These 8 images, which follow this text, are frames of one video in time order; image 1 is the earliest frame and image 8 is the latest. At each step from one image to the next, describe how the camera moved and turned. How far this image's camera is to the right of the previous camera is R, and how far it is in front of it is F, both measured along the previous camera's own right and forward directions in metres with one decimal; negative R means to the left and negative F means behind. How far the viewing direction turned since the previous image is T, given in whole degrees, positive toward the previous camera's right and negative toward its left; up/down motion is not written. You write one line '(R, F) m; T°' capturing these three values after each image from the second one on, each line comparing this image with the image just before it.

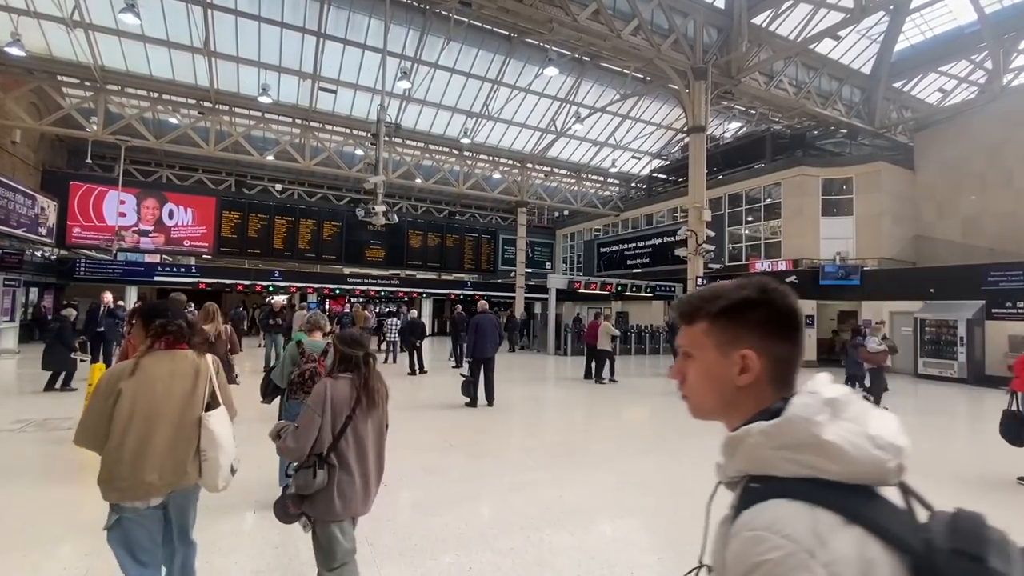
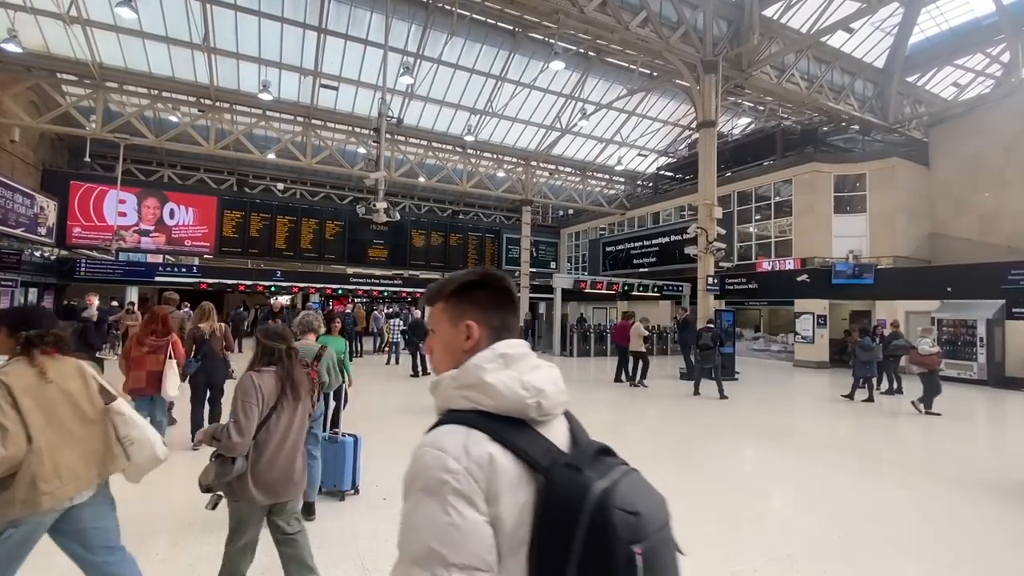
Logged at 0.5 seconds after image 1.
(0.0, +0.3) m; 0°
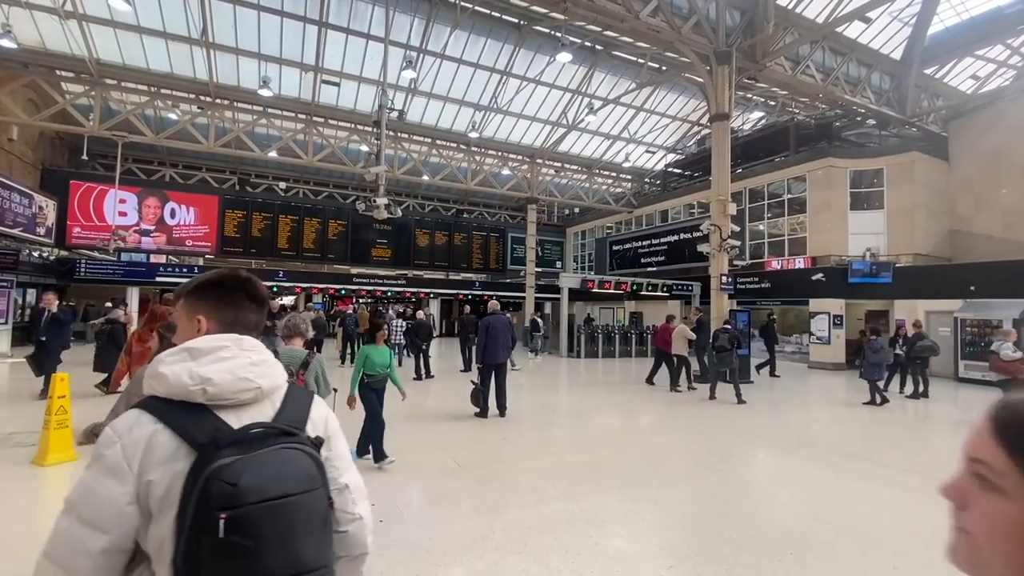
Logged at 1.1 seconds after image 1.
(0.0, +0.4) m; -1°
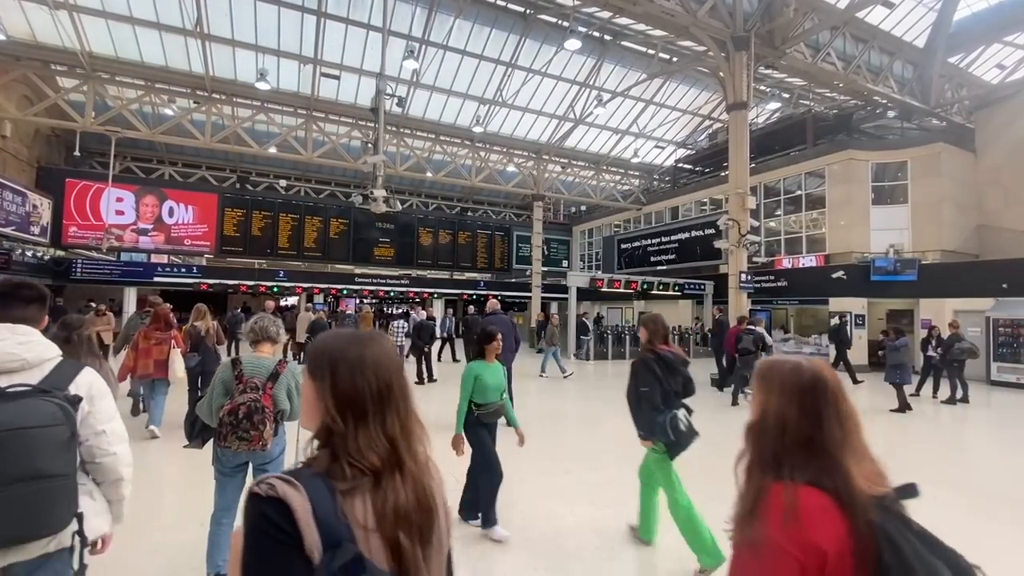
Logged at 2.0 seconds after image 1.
(0.0, +0.6) m; -1°
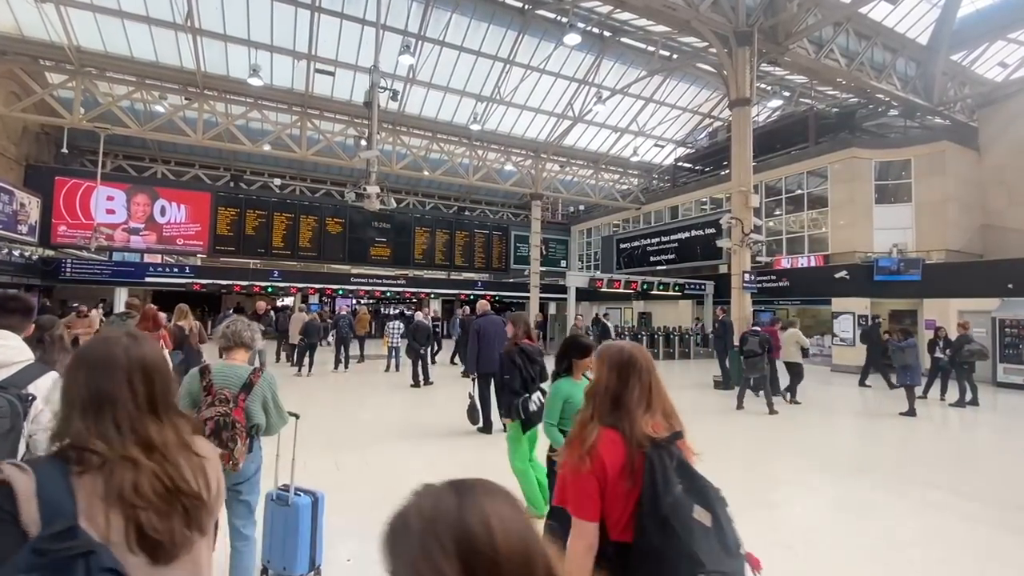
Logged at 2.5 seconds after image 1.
(0.0, +0.3) m; 0°
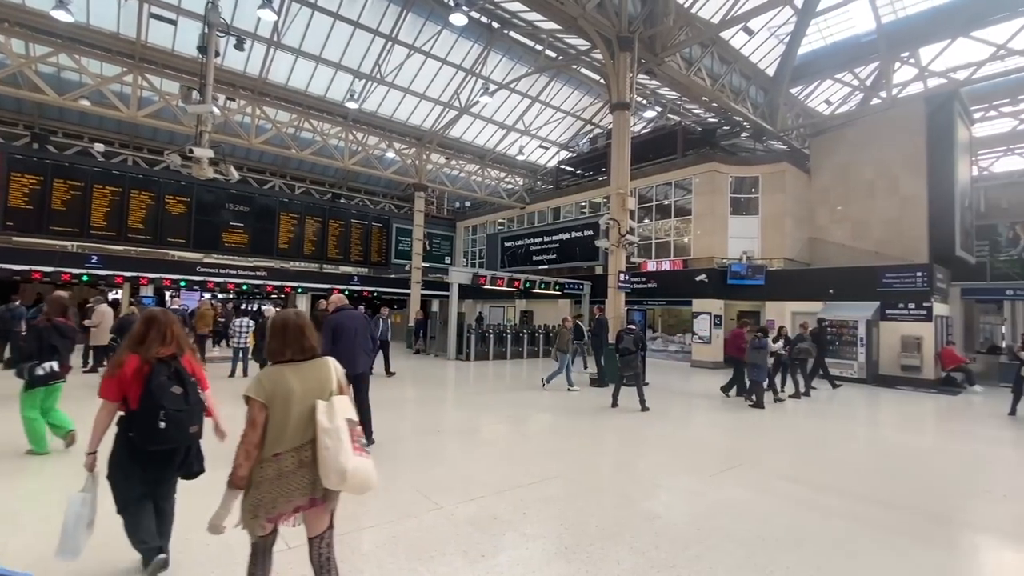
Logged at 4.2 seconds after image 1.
(+0.2, +0.6) m; +14°
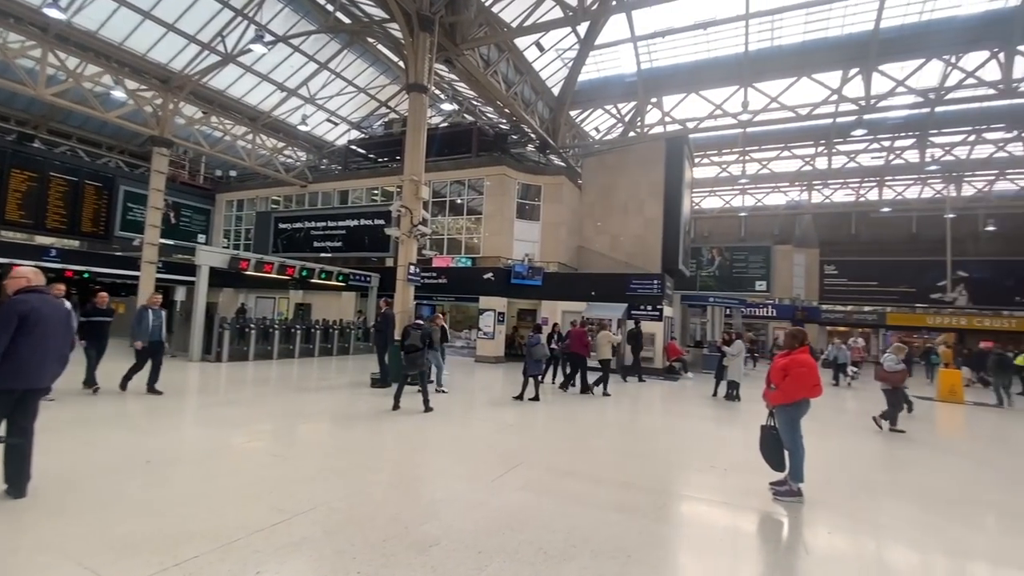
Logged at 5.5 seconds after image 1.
(+0.2, +0.6) m; +25°
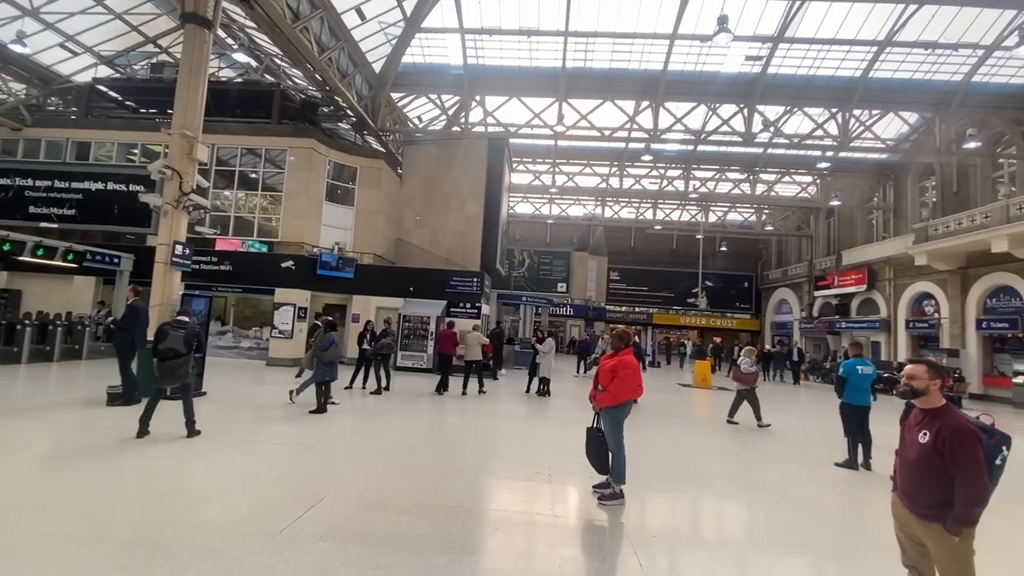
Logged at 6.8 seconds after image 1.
(0.0, +0.6) m; +22°
